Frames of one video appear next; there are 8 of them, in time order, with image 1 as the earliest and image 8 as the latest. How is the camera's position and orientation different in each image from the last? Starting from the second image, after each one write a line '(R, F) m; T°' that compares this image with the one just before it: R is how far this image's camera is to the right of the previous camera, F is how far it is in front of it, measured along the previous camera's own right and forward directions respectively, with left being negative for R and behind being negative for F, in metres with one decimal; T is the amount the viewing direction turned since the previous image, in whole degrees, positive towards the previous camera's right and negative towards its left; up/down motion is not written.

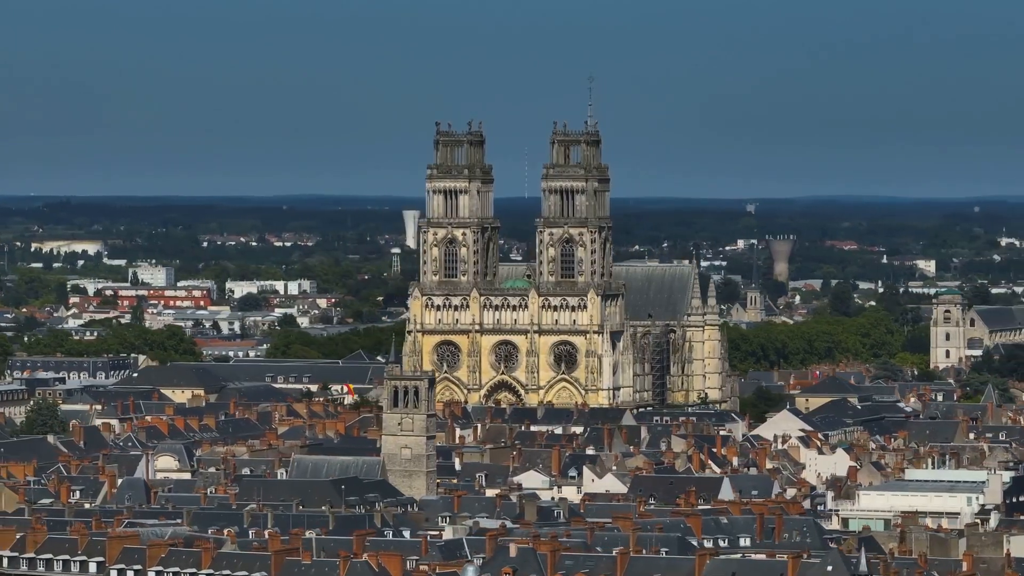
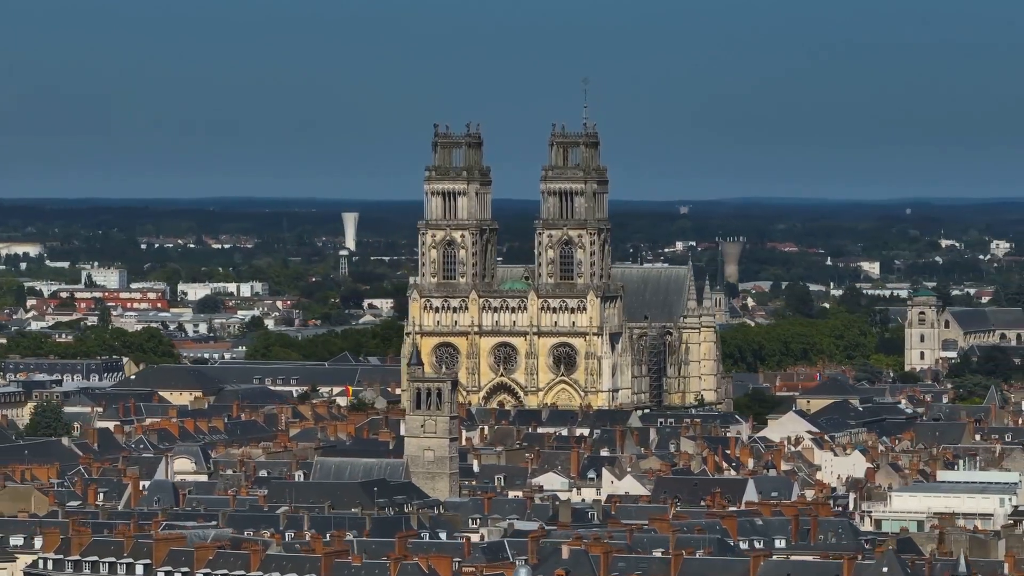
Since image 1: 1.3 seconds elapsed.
(-0.9, 0.0) m; +1°
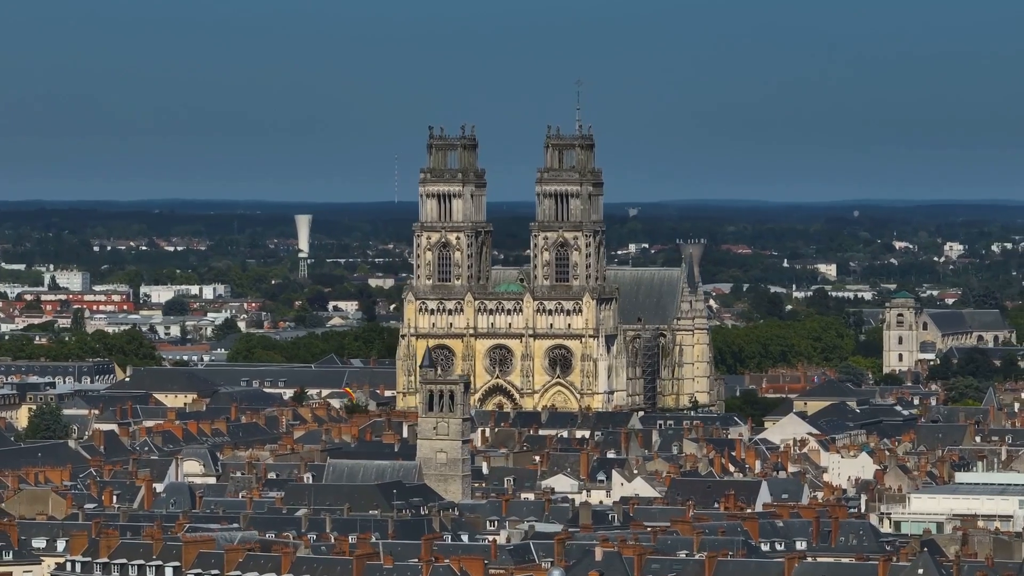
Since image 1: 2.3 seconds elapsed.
(-0.7, 0.0) m; 0°
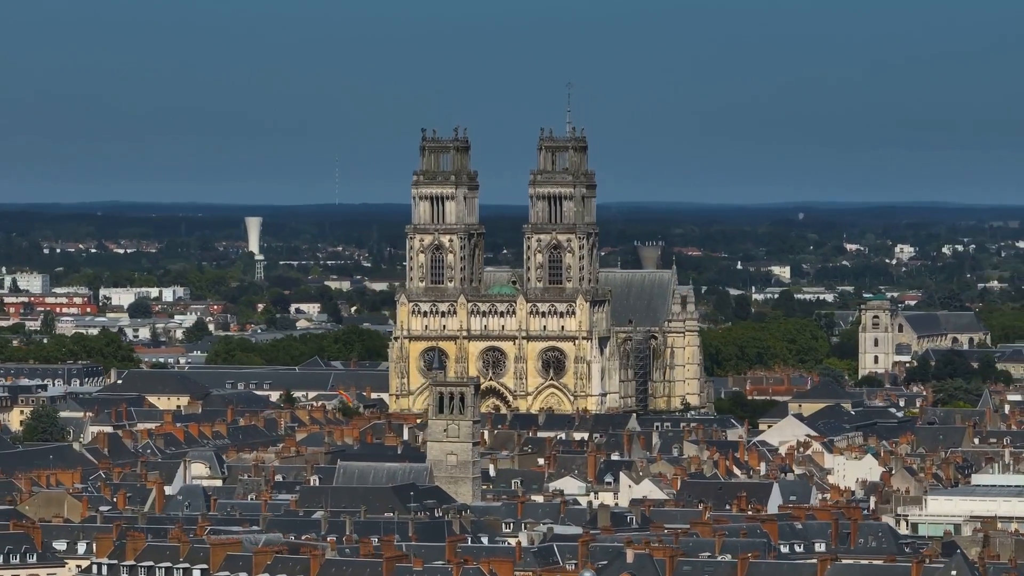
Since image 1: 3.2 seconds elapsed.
(-0.7, 0.0) m; +1°
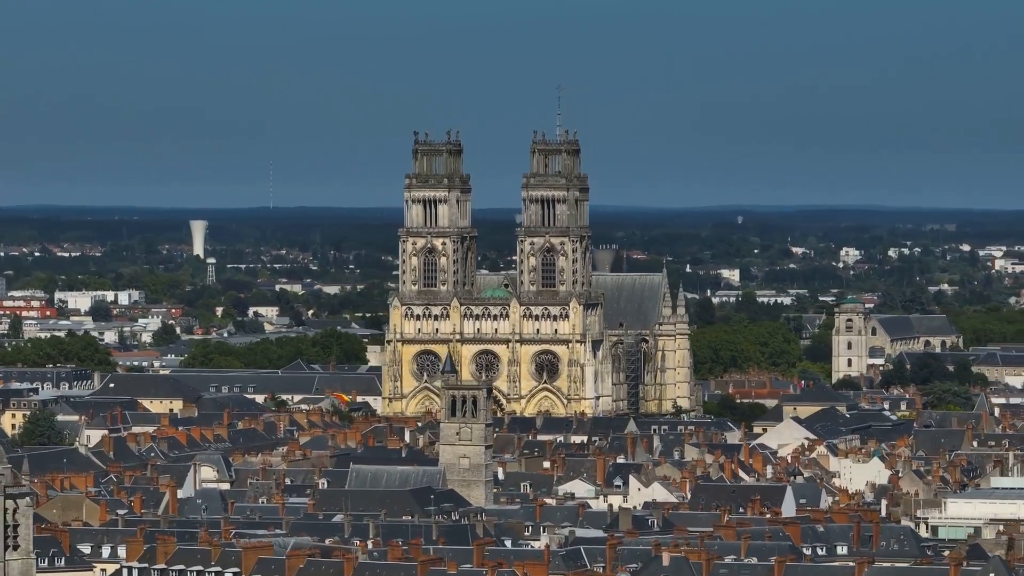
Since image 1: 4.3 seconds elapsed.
(-0.8, 0.0) m; +1°
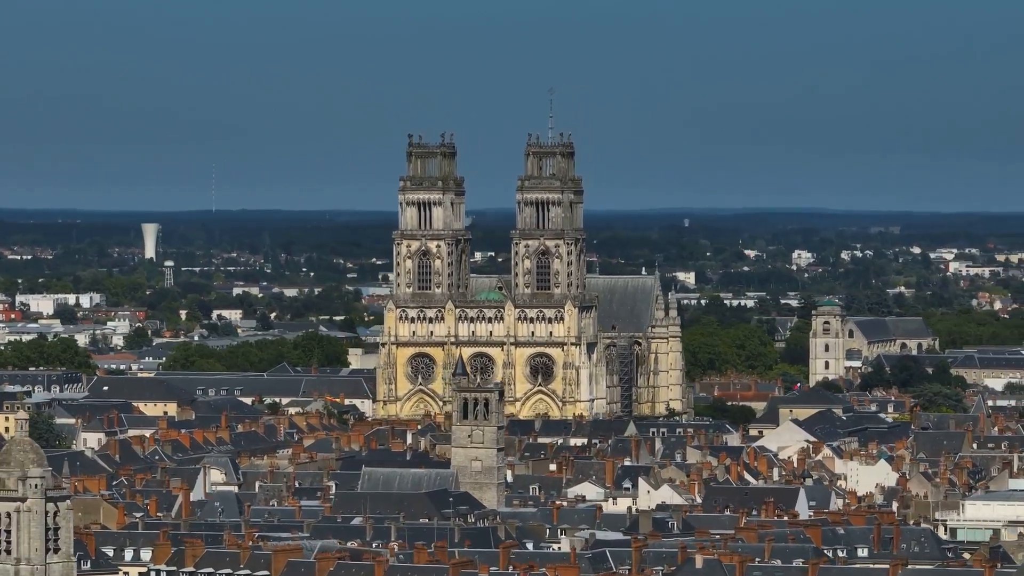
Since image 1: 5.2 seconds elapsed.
(-0.7, 0.0) m; +1°
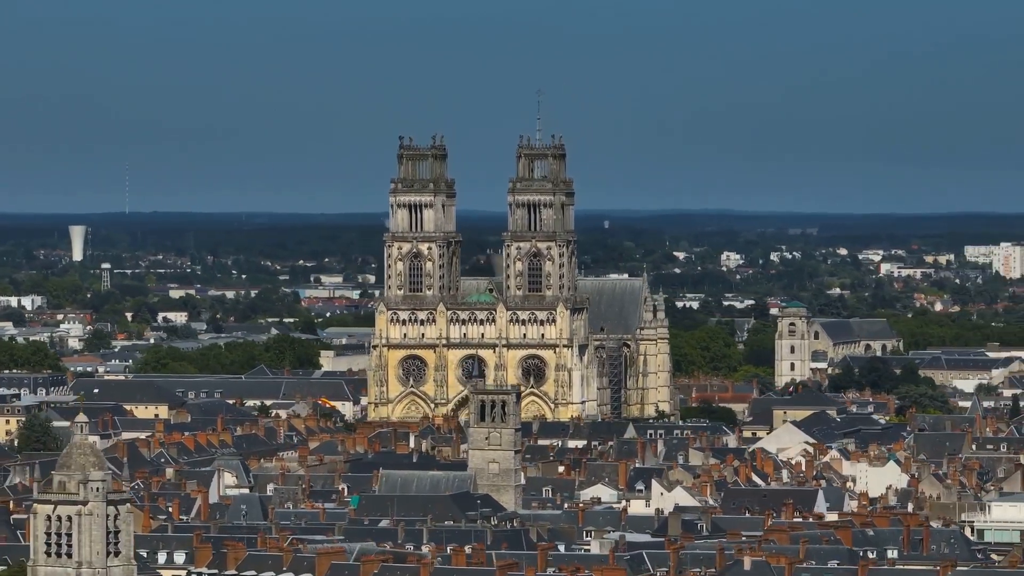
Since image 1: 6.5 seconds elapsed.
(-1.0, 0.0) m; +1°
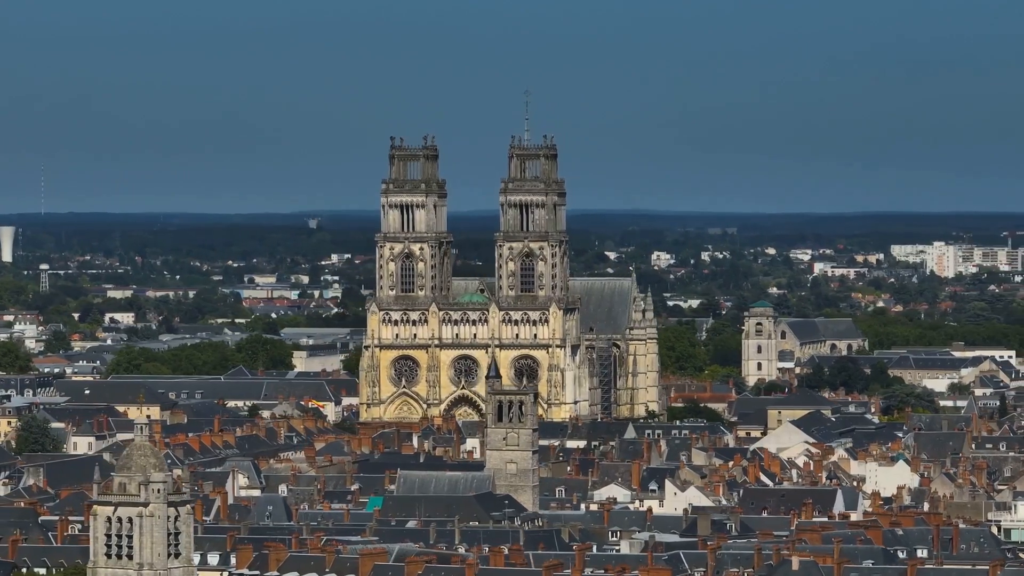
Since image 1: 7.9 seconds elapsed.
(-1.0, 0.0) m; +1°
